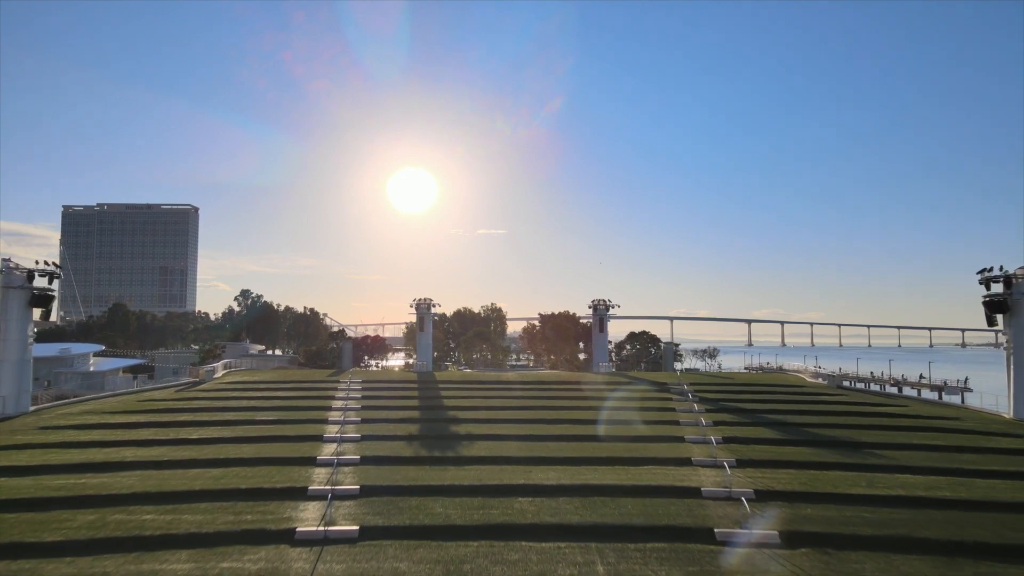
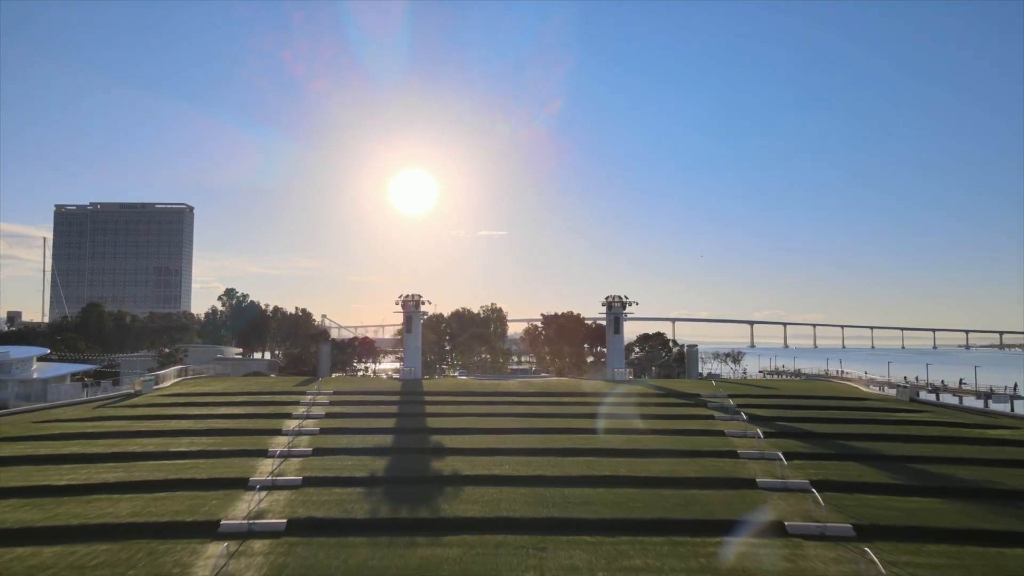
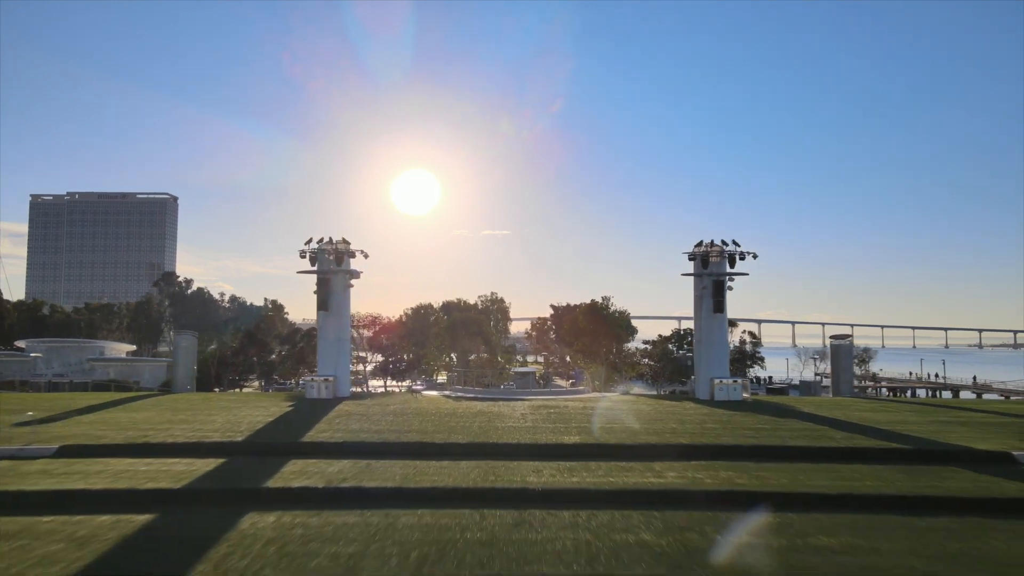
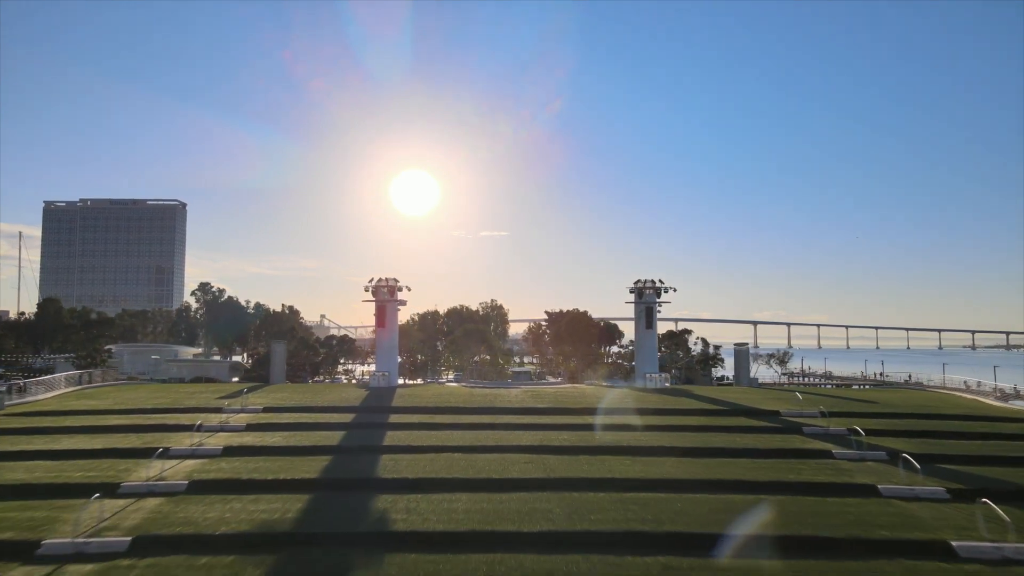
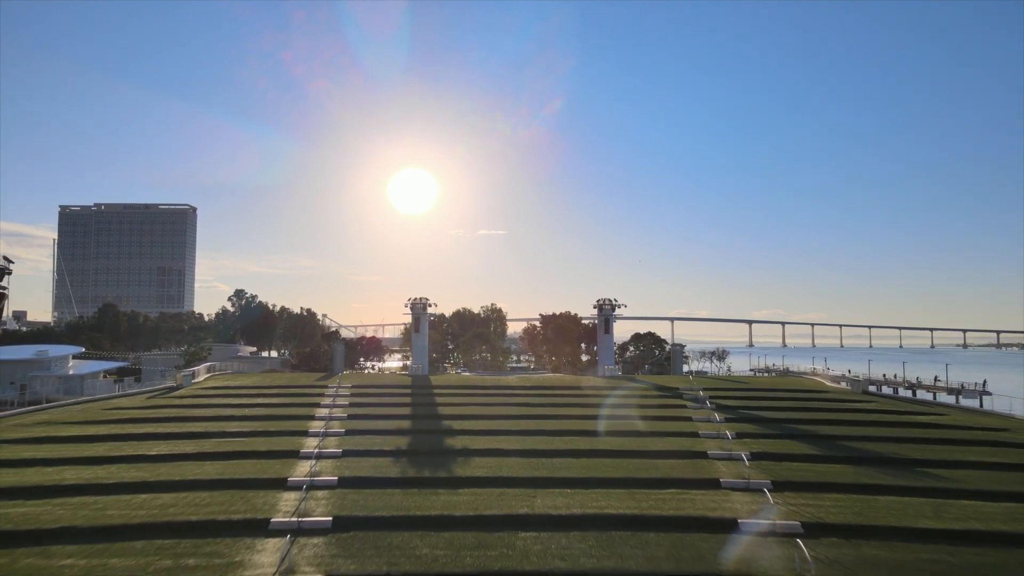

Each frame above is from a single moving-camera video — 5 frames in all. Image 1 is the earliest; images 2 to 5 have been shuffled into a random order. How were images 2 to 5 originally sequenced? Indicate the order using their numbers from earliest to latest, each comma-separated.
5, 2, 4, 3
